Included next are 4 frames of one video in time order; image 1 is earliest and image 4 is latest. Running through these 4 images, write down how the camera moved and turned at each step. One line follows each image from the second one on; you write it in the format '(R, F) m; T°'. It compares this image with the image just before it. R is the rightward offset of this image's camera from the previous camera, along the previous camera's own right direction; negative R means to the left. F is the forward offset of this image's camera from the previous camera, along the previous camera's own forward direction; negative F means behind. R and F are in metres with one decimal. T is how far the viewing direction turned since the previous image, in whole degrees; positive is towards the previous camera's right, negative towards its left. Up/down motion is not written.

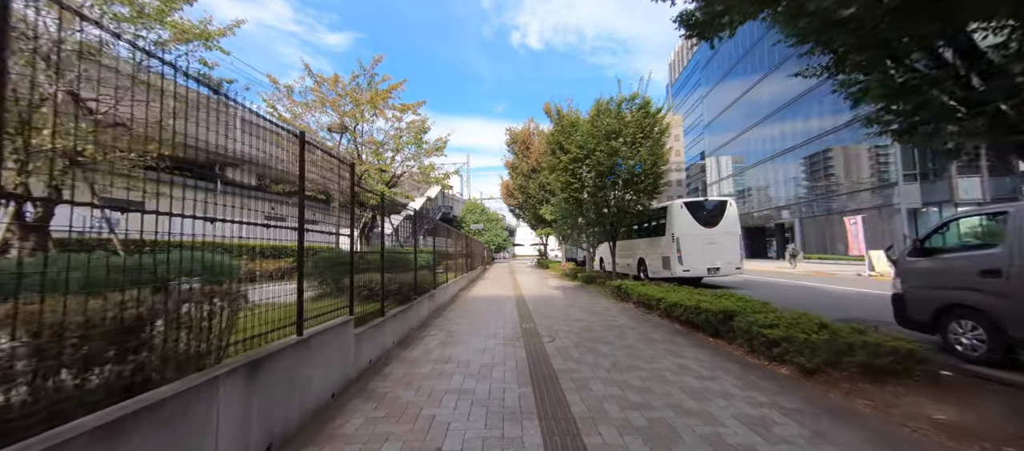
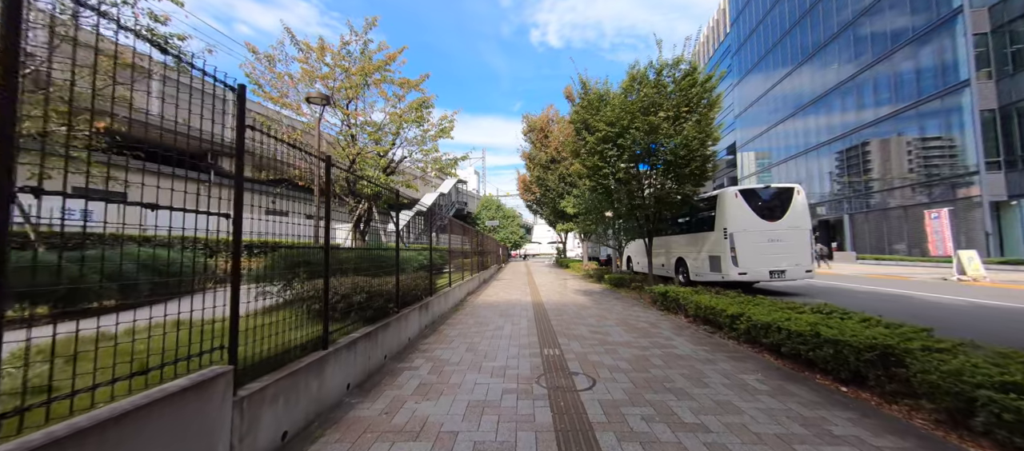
(0.0, +2.1) m; -3°
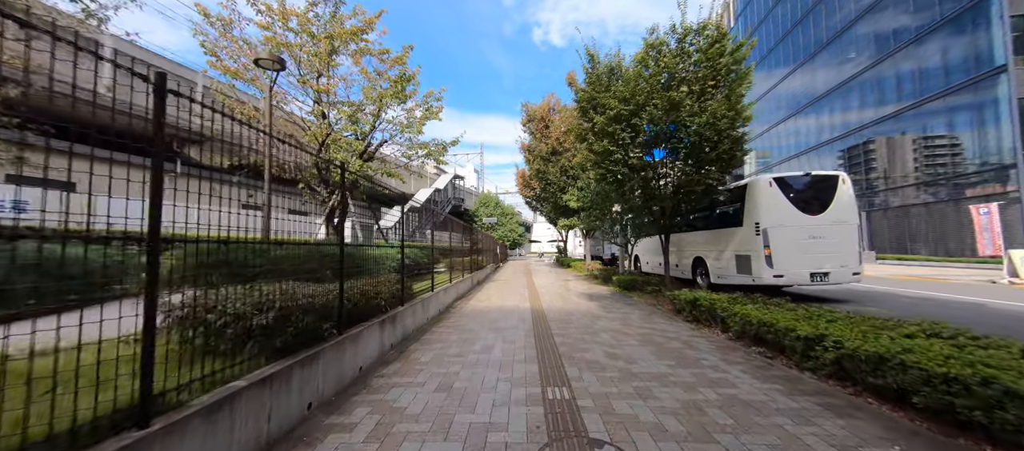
(+0.1, +1.6) m; 0°
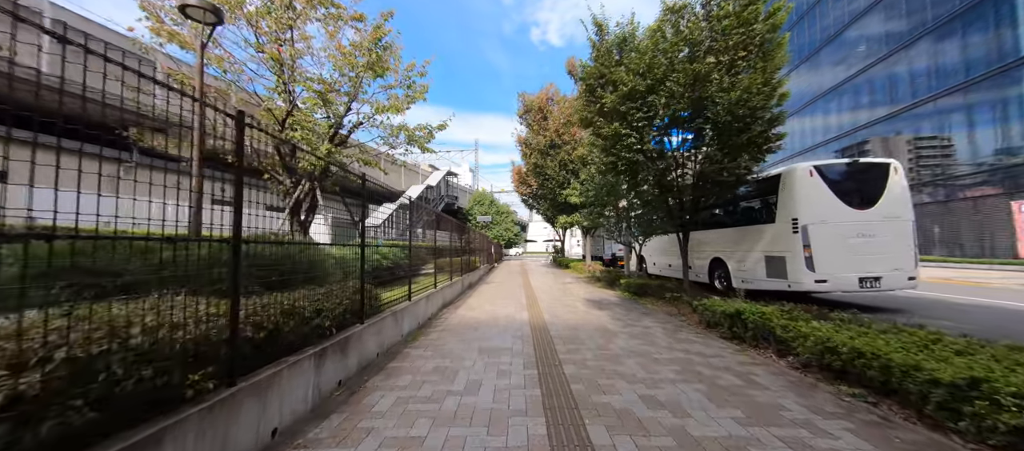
(0.0, +1.4) m; +1°
